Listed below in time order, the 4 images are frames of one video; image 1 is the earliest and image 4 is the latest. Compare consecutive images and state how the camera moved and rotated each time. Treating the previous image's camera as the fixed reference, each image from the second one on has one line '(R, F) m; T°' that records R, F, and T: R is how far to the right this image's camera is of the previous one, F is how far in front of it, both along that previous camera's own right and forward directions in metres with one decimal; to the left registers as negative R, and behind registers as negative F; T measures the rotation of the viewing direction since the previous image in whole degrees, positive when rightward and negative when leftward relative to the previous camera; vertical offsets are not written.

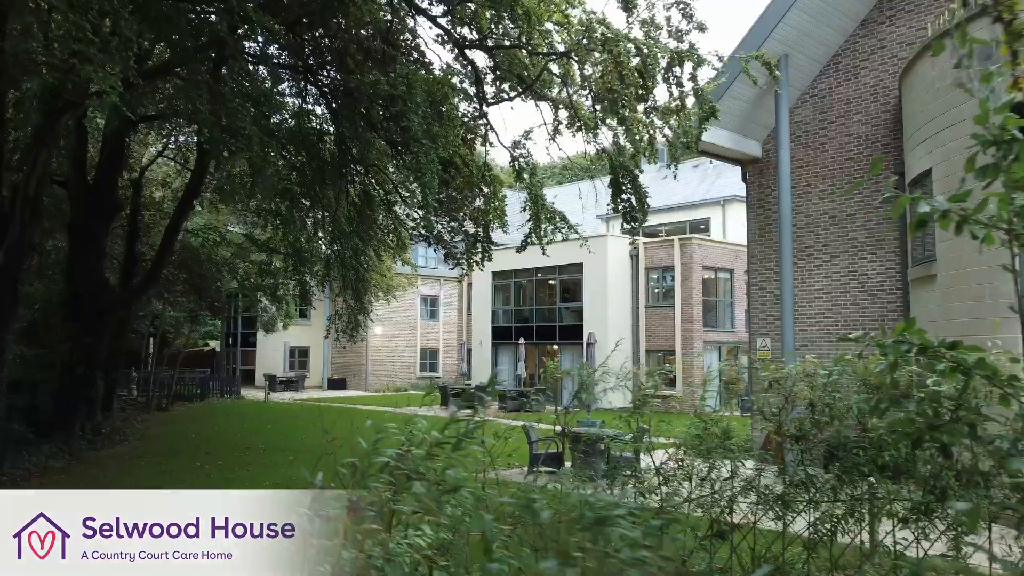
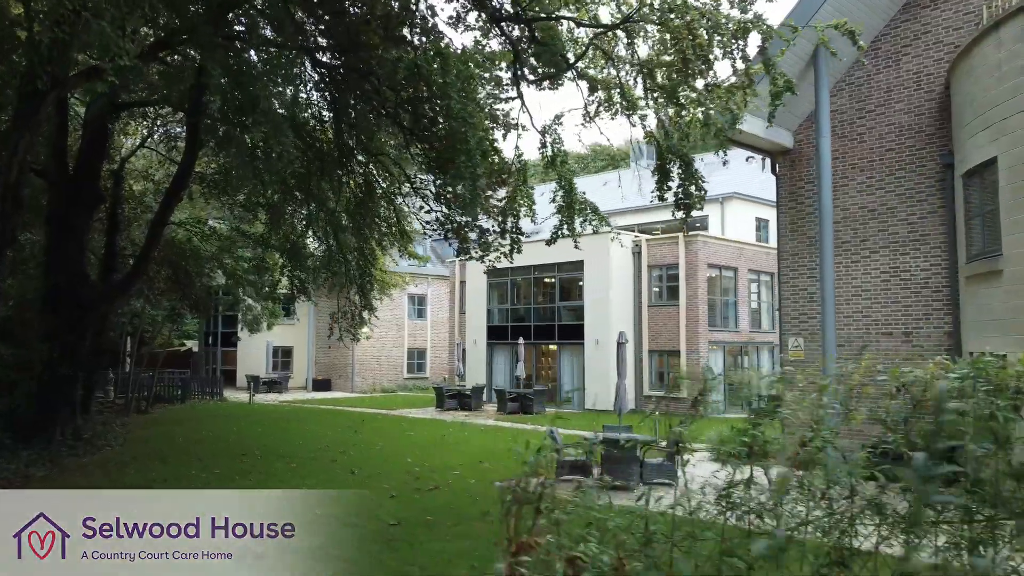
(-0.7, +0.7) m; +2°
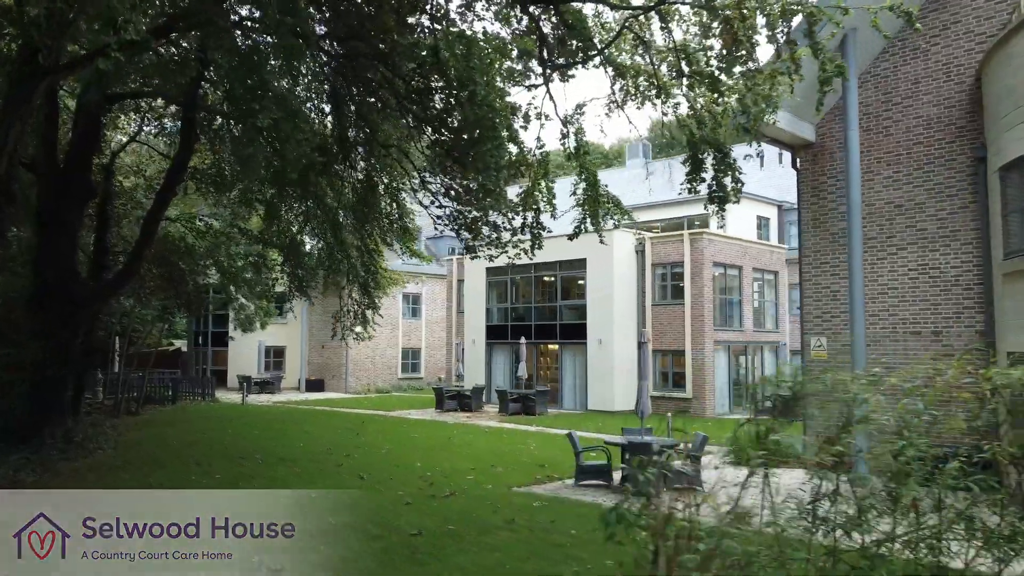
(-0.4, +0.4) m; +1°
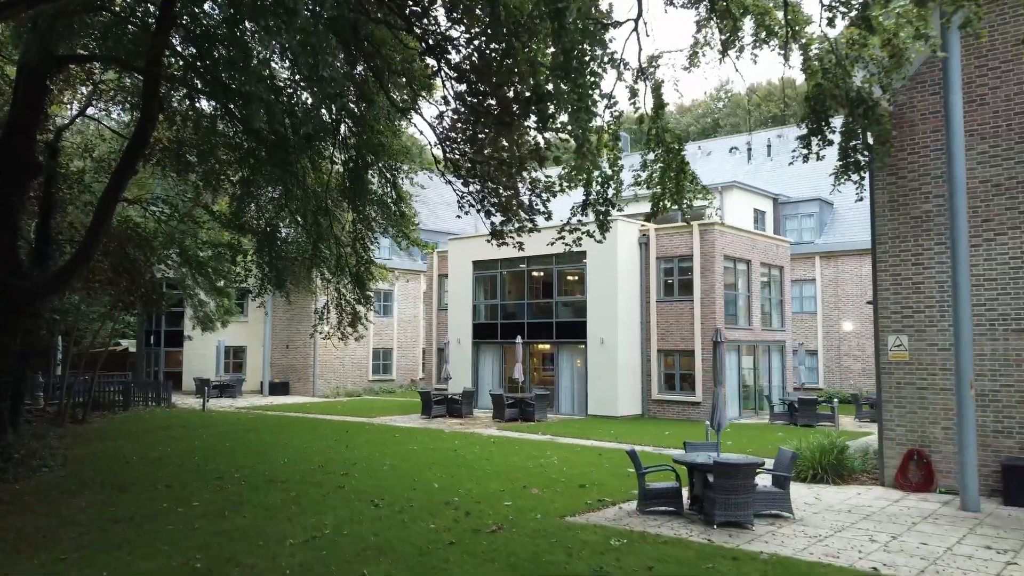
(-1.1, +1.7) m; +4°
